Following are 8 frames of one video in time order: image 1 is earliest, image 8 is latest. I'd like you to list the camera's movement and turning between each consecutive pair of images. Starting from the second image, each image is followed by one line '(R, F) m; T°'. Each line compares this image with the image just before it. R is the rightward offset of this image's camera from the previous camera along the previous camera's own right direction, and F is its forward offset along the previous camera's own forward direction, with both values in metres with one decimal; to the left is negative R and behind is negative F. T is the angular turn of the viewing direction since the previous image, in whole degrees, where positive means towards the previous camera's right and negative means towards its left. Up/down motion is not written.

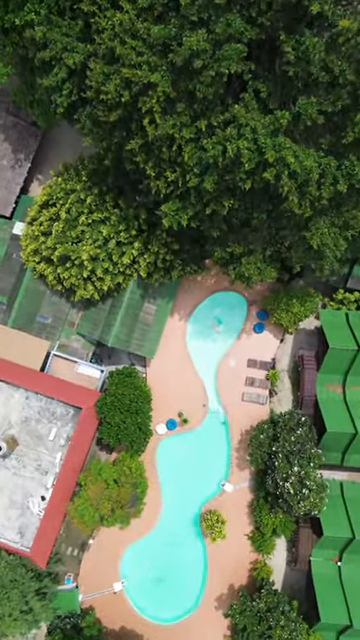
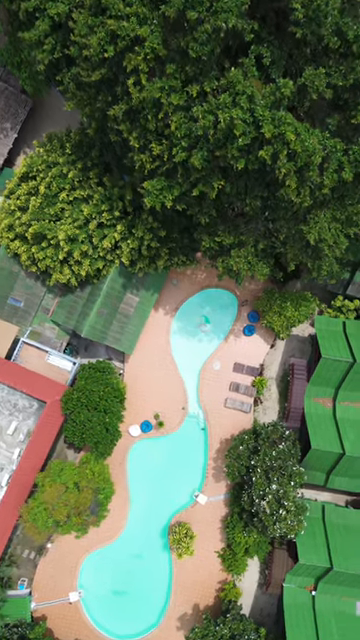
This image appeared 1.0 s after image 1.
(+1.4, +2.5) m; 0°
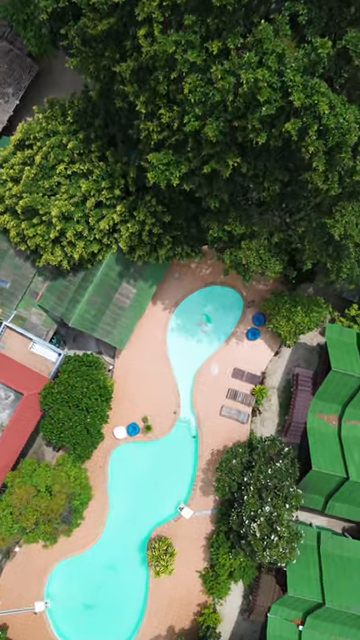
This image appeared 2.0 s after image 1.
(+0.2, +2.5) m; 0°
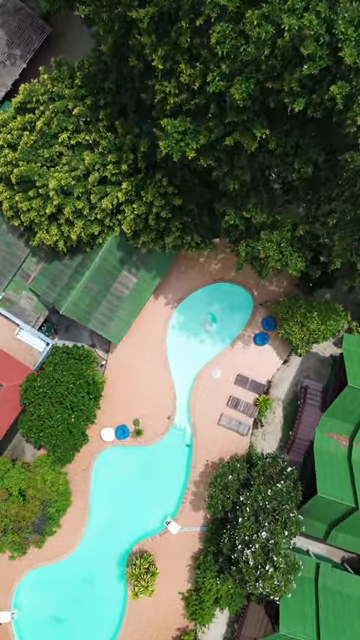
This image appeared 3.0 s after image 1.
(-0.1, +2.5) m; 0°
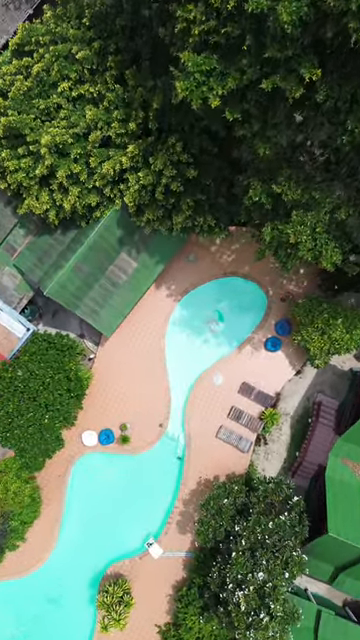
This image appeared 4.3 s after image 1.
(0.0, +3.2) m; 0°
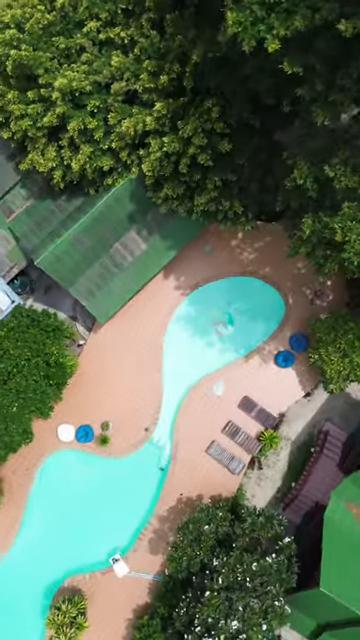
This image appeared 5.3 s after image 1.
(-0.1, +2.5) m; 0°
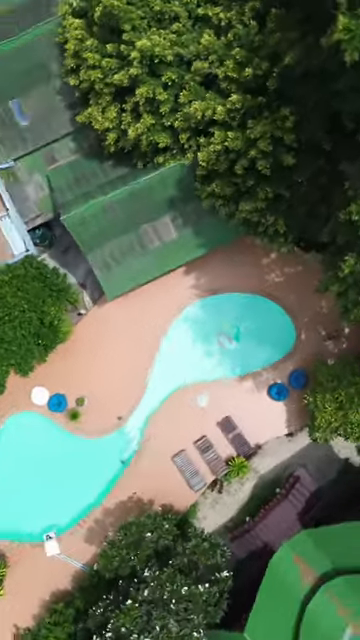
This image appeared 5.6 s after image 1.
(-0.1, +0.7) m; -1°
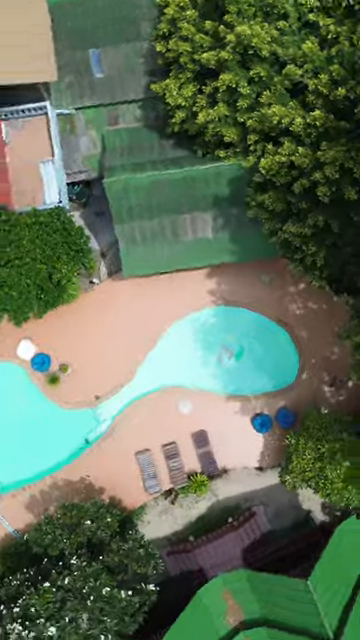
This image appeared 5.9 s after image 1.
(-0.2, +0.7) m; -1°
